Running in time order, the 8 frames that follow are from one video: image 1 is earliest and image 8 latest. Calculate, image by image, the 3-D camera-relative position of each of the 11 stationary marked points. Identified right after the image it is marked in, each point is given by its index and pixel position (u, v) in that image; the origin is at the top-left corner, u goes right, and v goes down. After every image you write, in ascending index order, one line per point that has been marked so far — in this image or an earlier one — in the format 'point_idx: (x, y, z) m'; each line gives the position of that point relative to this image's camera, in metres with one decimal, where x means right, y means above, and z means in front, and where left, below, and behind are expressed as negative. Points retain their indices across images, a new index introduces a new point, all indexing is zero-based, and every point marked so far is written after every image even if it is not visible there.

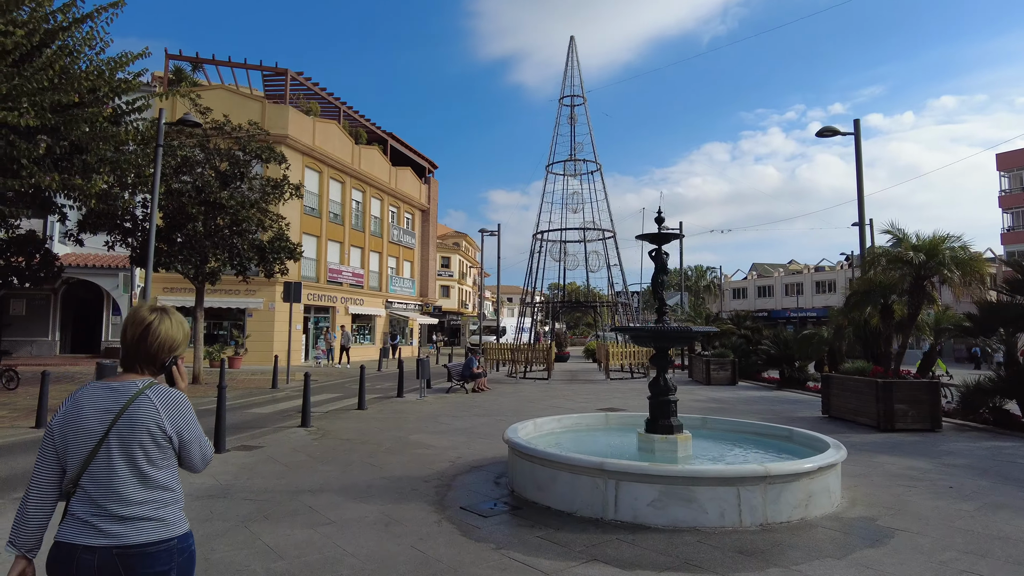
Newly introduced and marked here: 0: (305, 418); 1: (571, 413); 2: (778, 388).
0: (-3.4, -2.1, +10.7) m
1: (+1.1, -2.4, +12.4) m
2: (+7.3, -2.8, +18.2) m
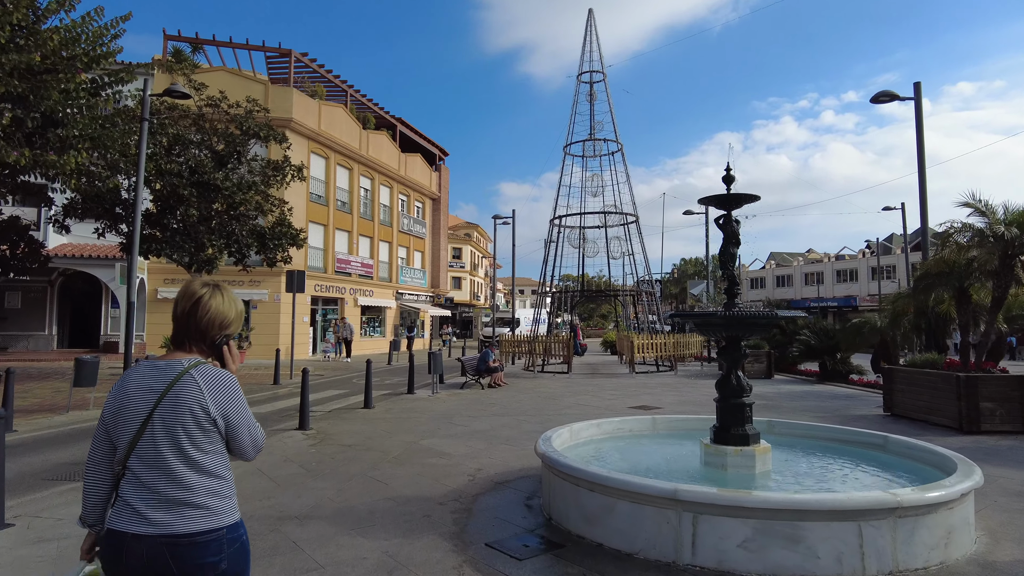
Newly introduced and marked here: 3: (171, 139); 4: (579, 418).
0: (-3.0, -1.9, +9.5) m
1: (+1.5, -2.1, +11.1) m
2: (+7.8, -2.4, +16.8) m
3: (-7.8, +3.4, +15.2) m
4: (+1.1, -2.1, +10.5) m
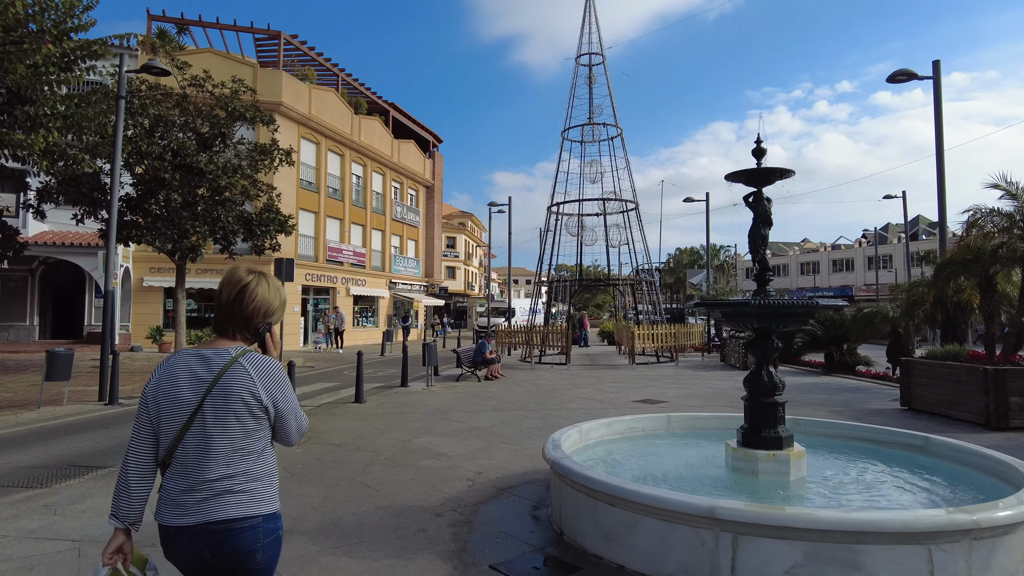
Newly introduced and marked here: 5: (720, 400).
0: (-3.0, -1.7, +8.9) m
1: (+1.5, -1.9, +10.5) m
2: (+7.7, -2.1, +16.3) m
3: (-7.9, +3.7, +14.5) m
4: (+1.0, -1.9, +10.0) m
5: (+3.7, -2.0, +11.9) m
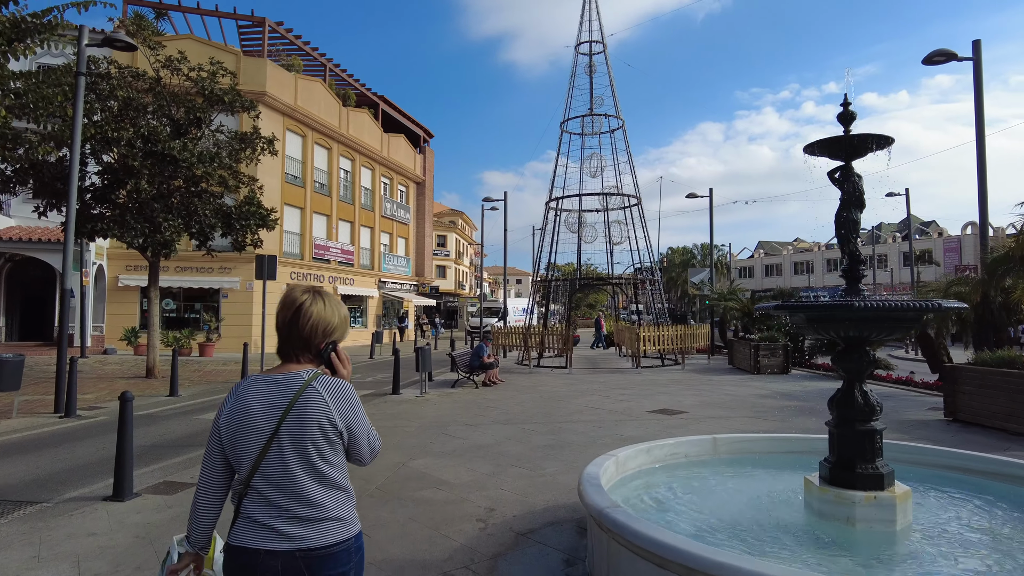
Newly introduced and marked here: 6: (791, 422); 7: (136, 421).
0: (-2.9, -1.7, +7.8) m
1: (+1.5, -1.9, +9.5) m
2: (+7.7, -2.1, +15.4) m
3: (-7.9, +3.7, +13.3) m
4: (+1.1, -1.9, +8.9) m
5: (+3.8, -1.9, +10.9) m
6: (+4.0, -1.9, +9.4) m
7: (-5.5, -1.9, +9.7) m
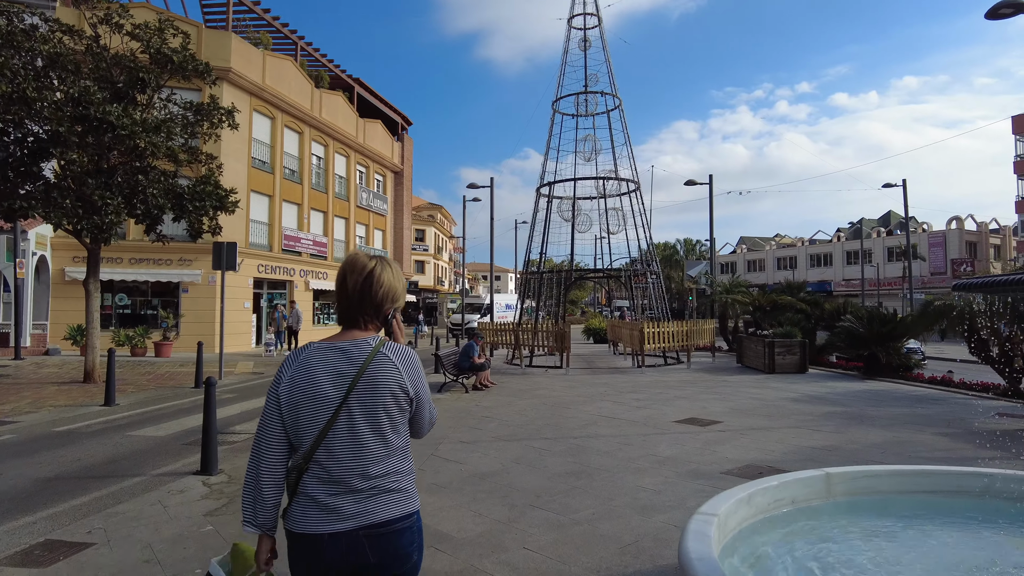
0: (-2.8, -1.6, +6.0) m
1: (+1.6, -1.7, +7.9) m
2: (+7.5, -1.9, +14.0) m
3: (-8.0, +3.9, +11.4) m
4: (+1.2, -1.7, +7.3) m
5: (+3.8, -1.8, +9.4) m
6: (+4.0, -1.7, +7.9) m
7: (-5.4, -1.8, +7.8) m
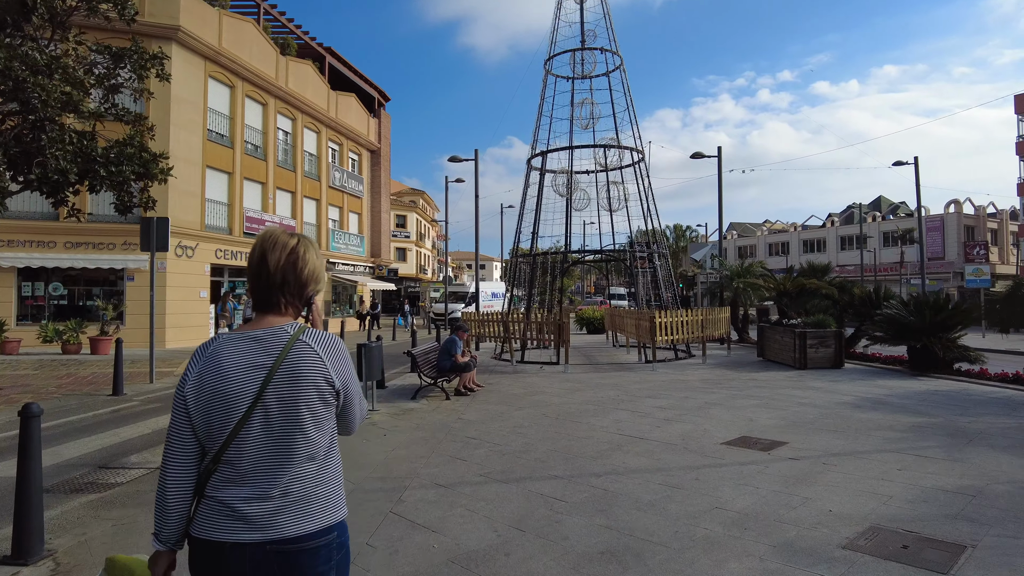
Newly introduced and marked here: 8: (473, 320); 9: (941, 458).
0: (-2.8, -1.4, +3.7) m
1: (+1.6, -1.5, +5.7) m
2: (+7.4, -1.6, +11.9) m
3: (-8.1, +4.1, +8.8) m
4: (+1.2, -1.5, +5.1) m
5: (+3.7, -1.5, +7.2) m
6: (+4.0, -1.5, +5.7) m
7: (-5.4, -1.6, +5.4) m
8: (-1.0, -0.8, +16.3) m
9: (+3.8, -1.5, +5.9) m
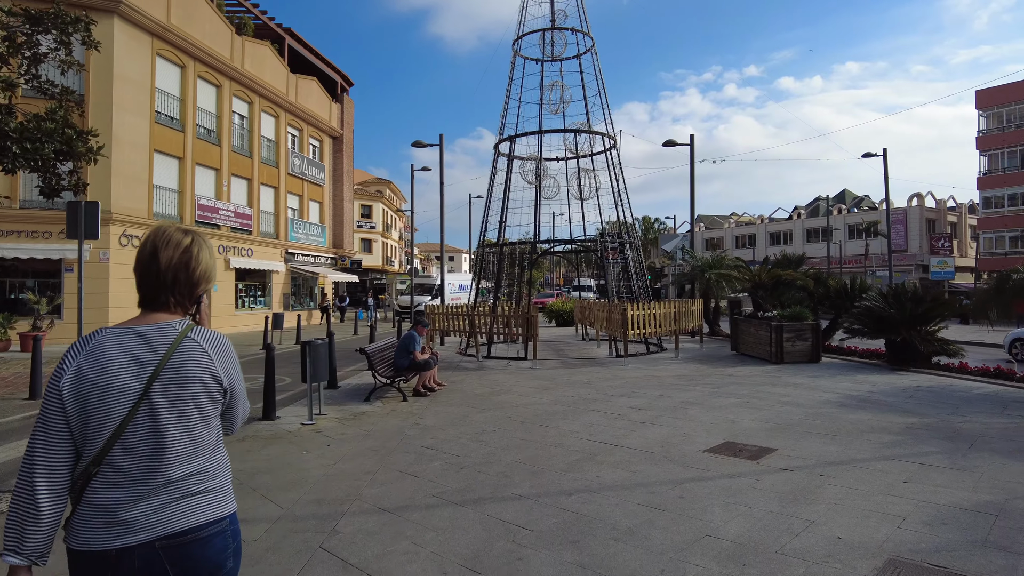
0: (-3.0, -1.4, +2.8) m
1: (+1.2, -1.4, +5.0) m
2: (+6.8, -1.4, +11.5) m
3: (-8.6, +4.2, +7.6) m
4: (+0.9, -1.4, +4.4) m
5: (+3.3, -1.4, +6.6) m
6: (+3.7, -1.4, +5.2) m
7: (-5.7, -1.5, +4.4) m
8: (-1.8, -0.6, +15.4) m
9: (+3.5, -1.4, +5.4) m
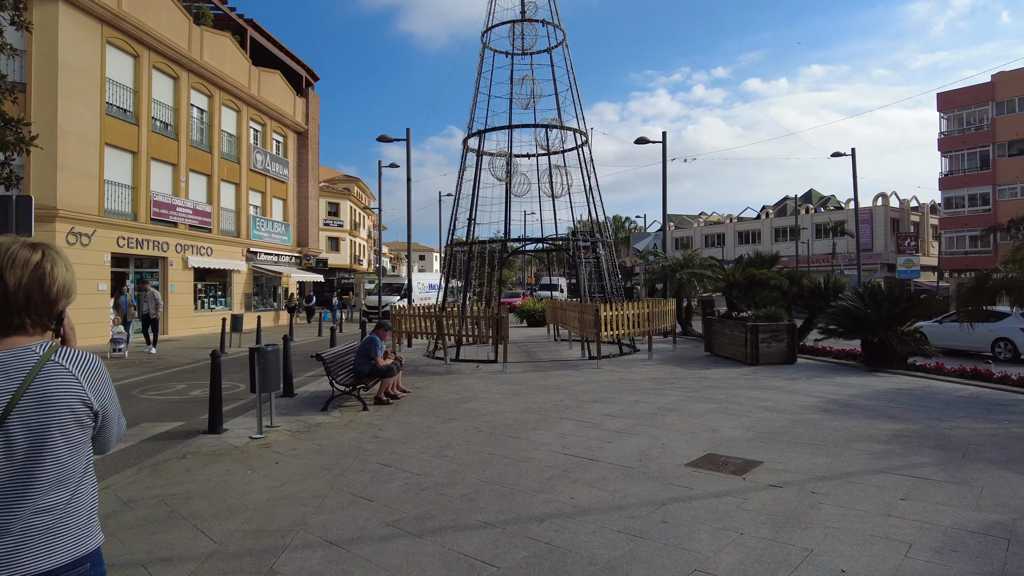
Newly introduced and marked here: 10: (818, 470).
0: (-3.1, -1.4, +2.2) m
1: (+1.0, -1.5, +4.5) m
2: (+6.2, -1.4, +11.3) m
3: (-8.9, +4.2, +6.8) m
4: (+0.7, -1.5, +3.9) m
5: (+3.0, -1.4, +6.3) m
6: (+3.4, -1.4, +4.8) m
7: (-5.9, -1.6, +3.7) m
8: (-2.4, -0.6, +14.9) m
9: (+3.3, -1.4, +5.0) m
10: (+2.5, -1.5, +5.3) m
